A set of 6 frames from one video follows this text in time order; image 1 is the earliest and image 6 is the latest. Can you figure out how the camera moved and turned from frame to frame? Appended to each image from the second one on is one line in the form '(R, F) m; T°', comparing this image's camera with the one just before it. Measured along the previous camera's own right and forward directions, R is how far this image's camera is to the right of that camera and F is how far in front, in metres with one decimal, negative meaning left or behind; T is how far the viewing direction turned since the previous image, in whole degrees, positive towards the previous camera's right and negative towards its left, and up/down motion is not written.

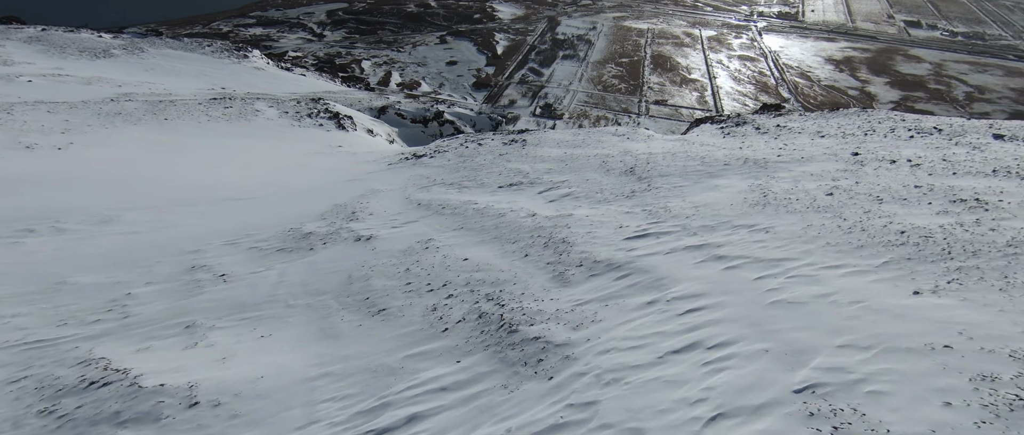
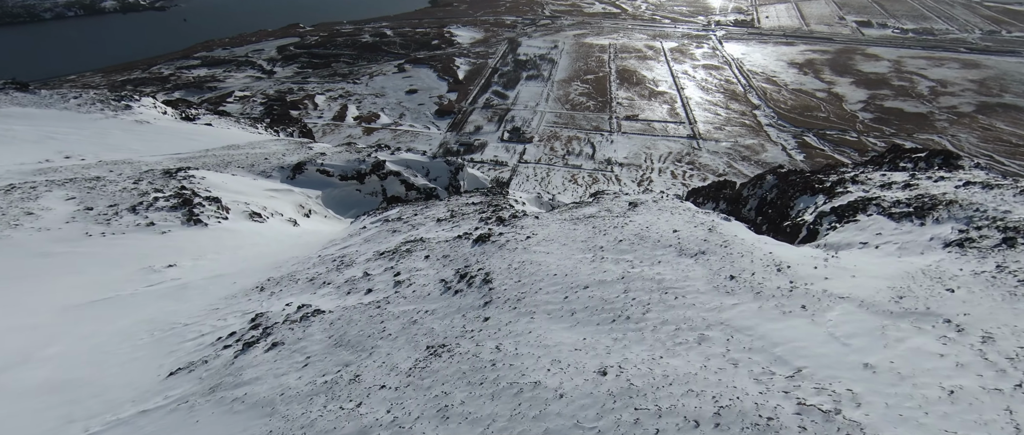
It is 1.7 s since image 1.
(+0.2, +4.3) m; +3°
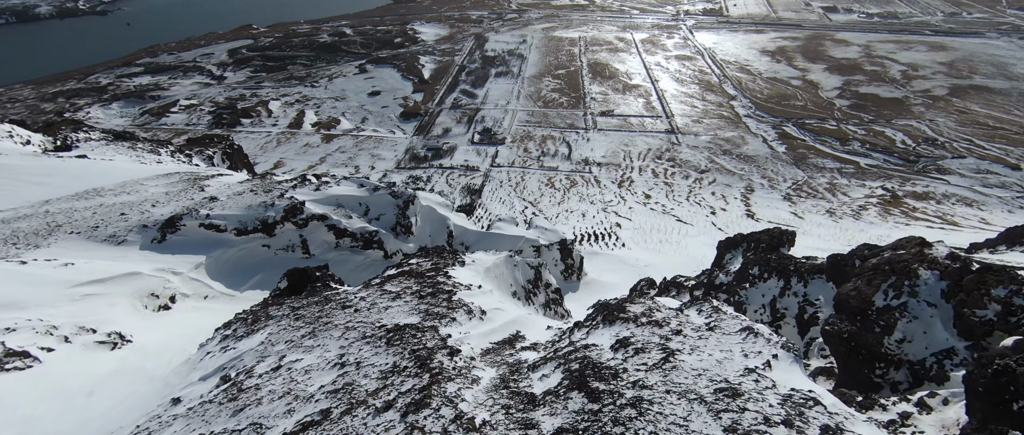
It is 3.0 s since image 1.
(+0.3, +3.6) m; +3°
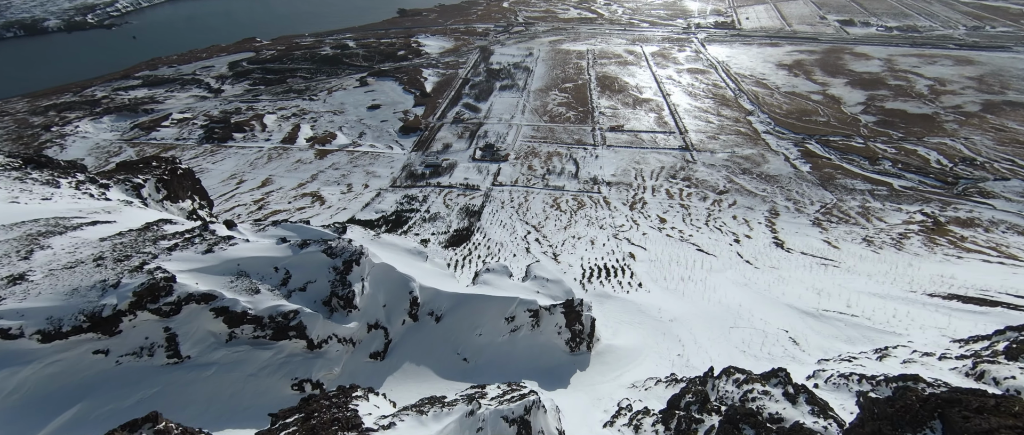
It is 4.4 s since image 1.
(+0.4, +3.9) m; -1°
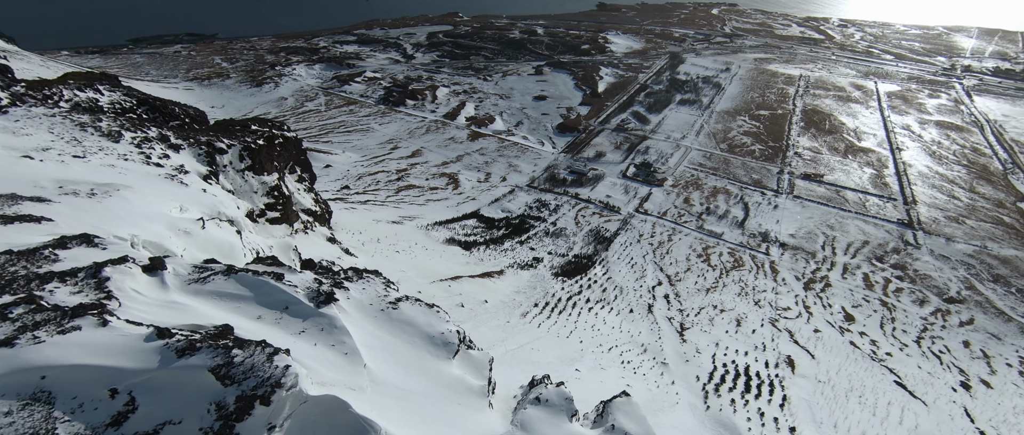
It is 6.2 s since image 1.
(+0.7, +5.3) m; -17°
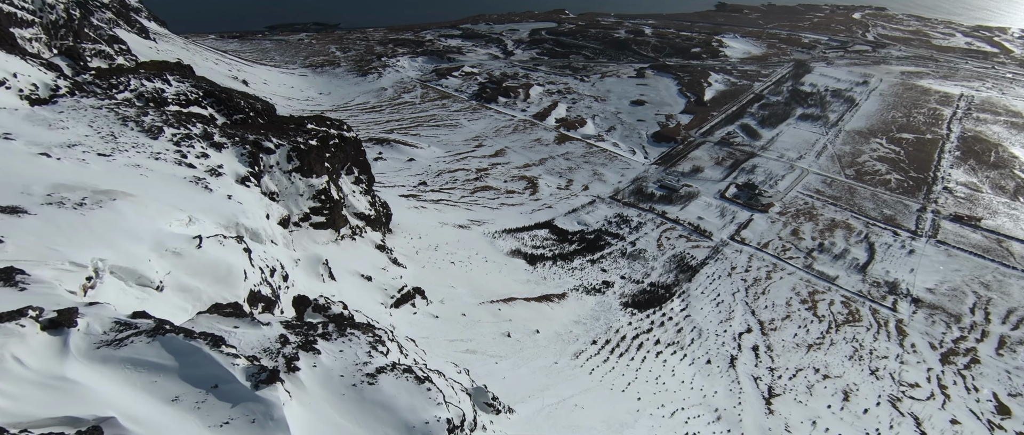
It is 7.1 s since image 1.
(+1.0, +2.4) m; -11°
